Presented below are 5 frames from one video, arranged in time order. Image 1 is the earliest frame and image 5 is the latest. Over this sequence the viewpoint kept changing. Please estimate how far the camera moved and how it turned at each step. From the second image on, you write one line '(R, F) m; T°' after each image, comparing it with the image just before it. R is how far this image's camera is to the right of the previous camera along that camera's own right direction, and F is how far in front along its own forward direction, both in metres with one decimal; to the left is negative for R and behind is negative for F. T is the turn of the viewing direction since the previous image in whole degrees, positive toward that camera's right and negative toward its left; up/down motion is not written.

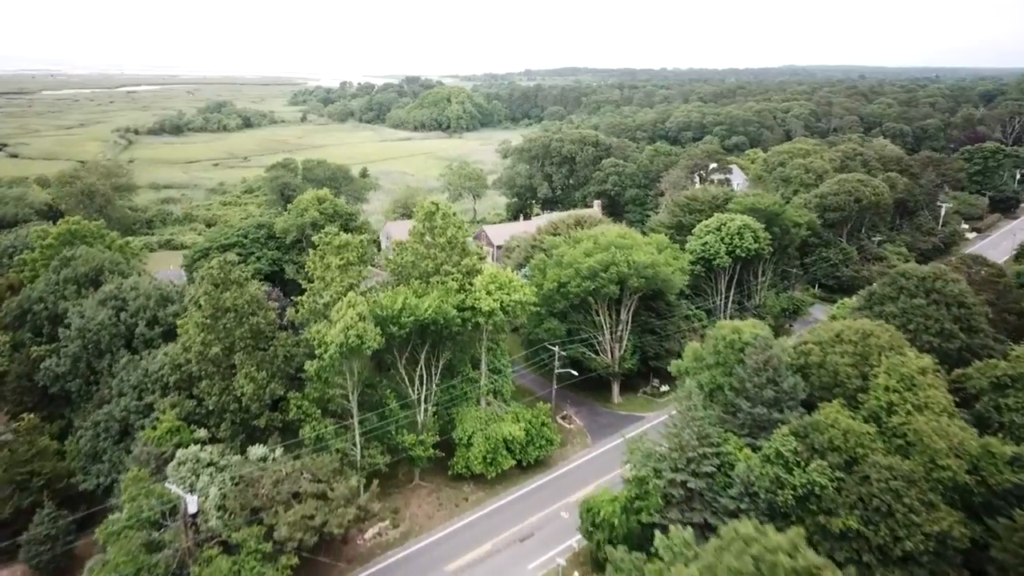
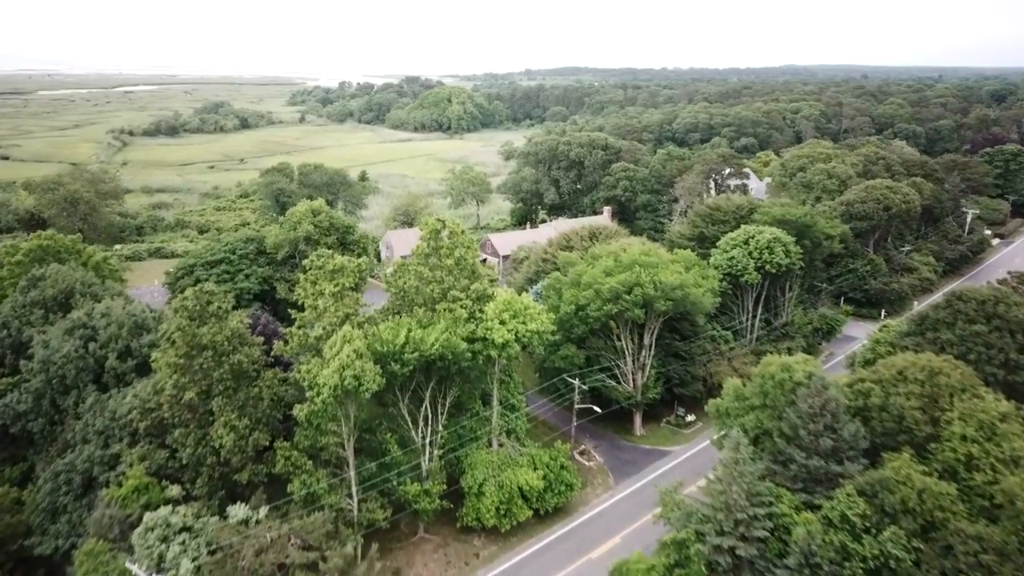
(-0.6, +2.6) m; 0°
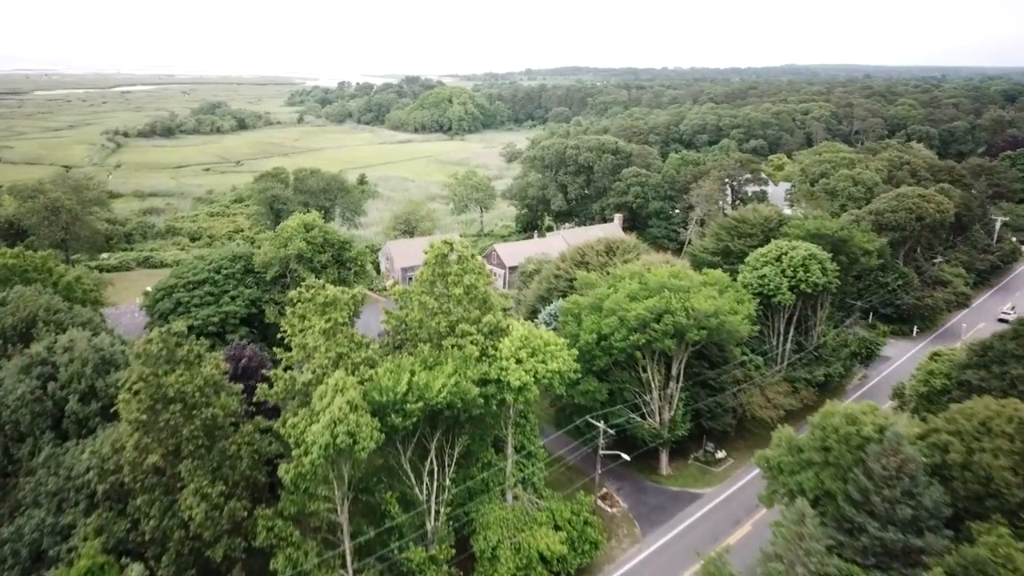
(-0.6, +2.6) m; 0°
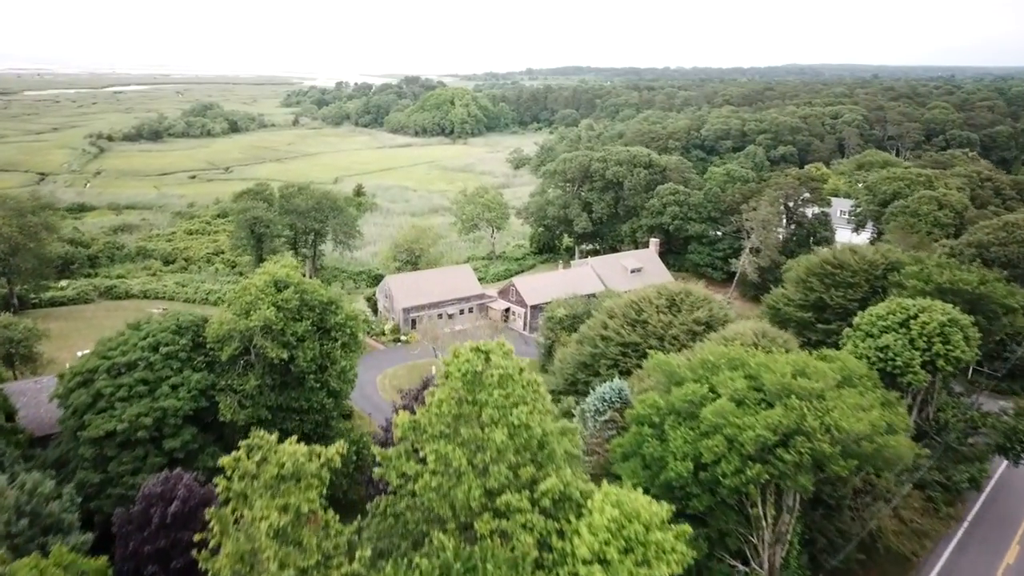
(-1.5, +7.0) m; 0°
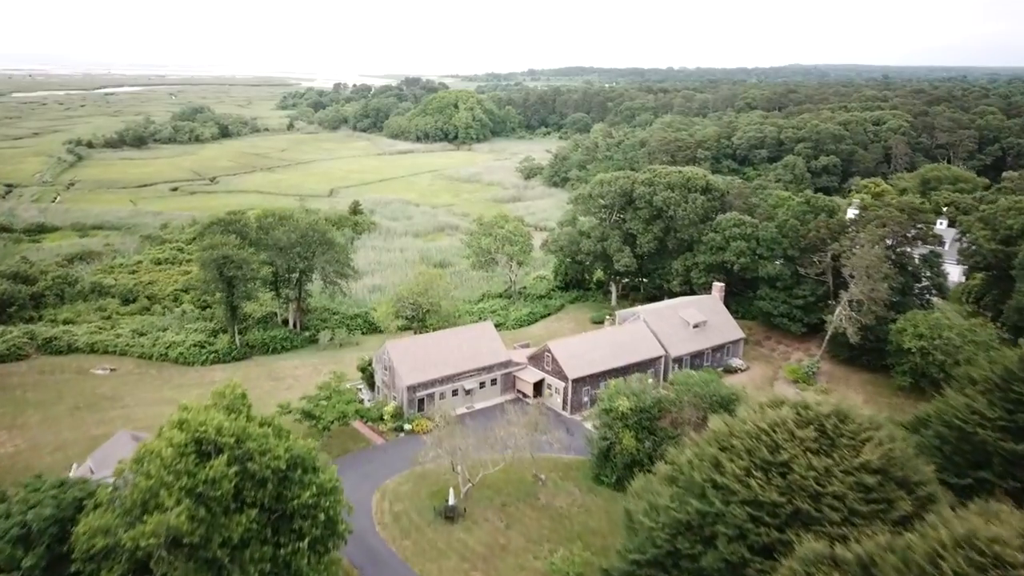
(-1.8, +8.4) m; 0°
